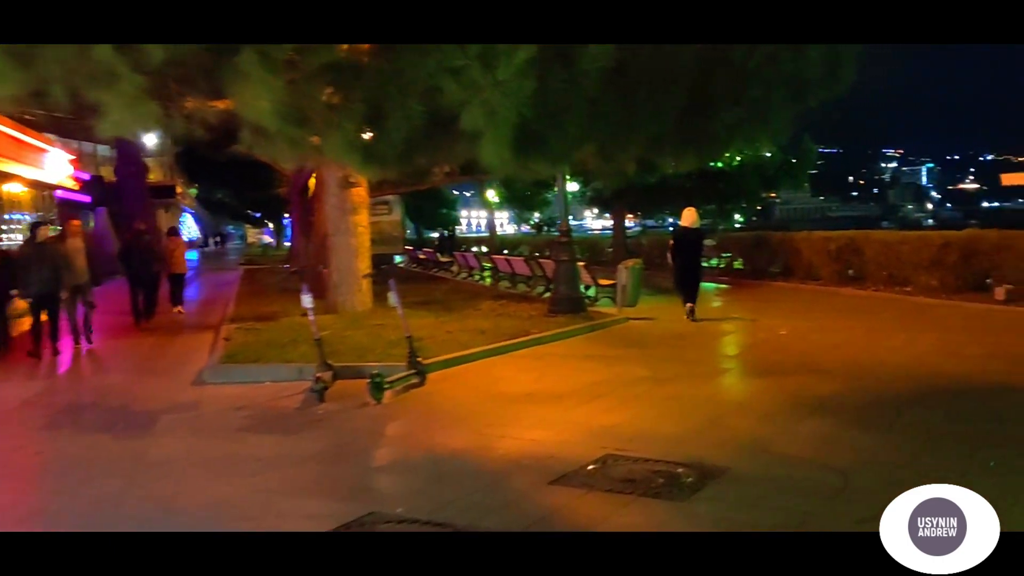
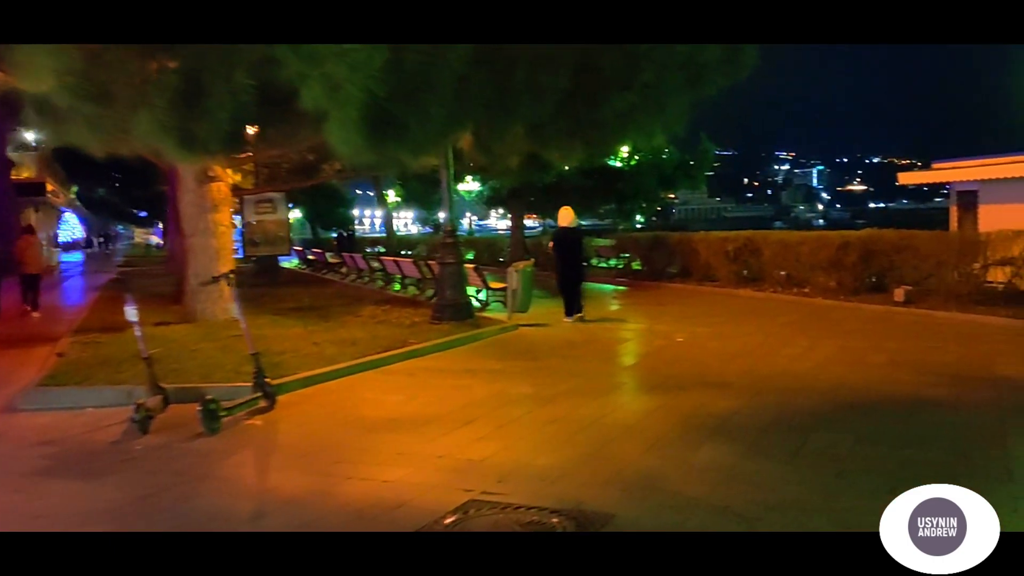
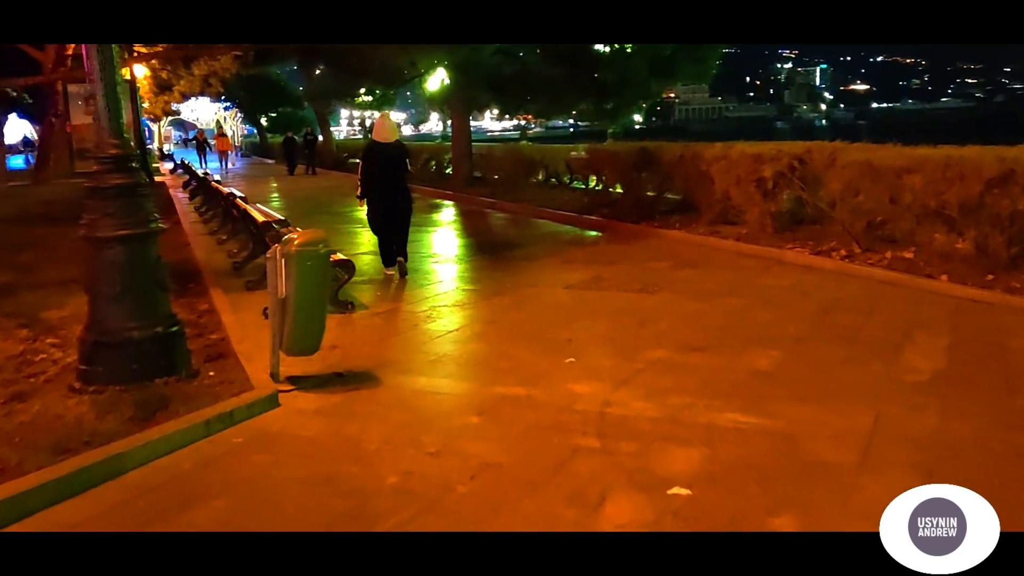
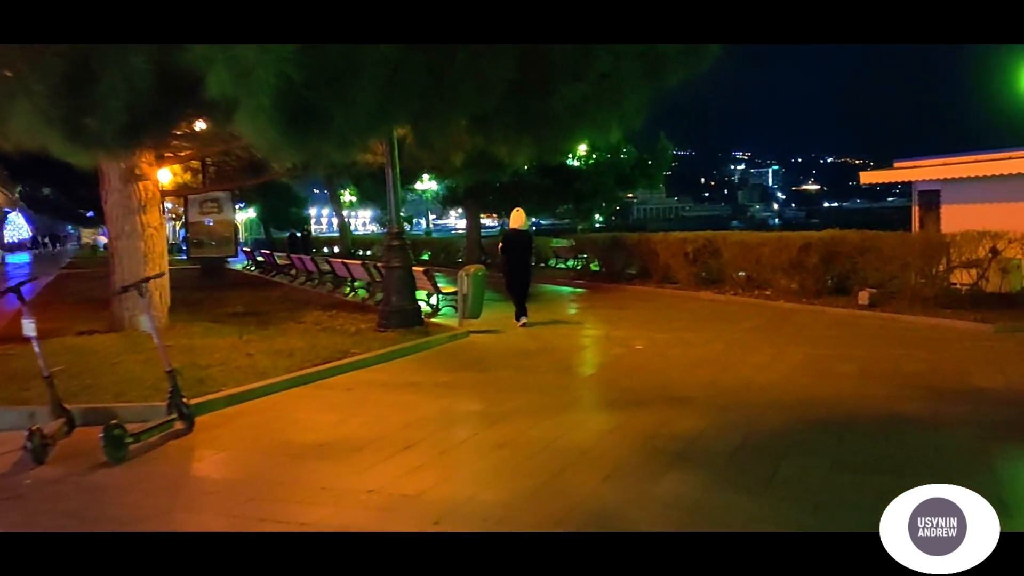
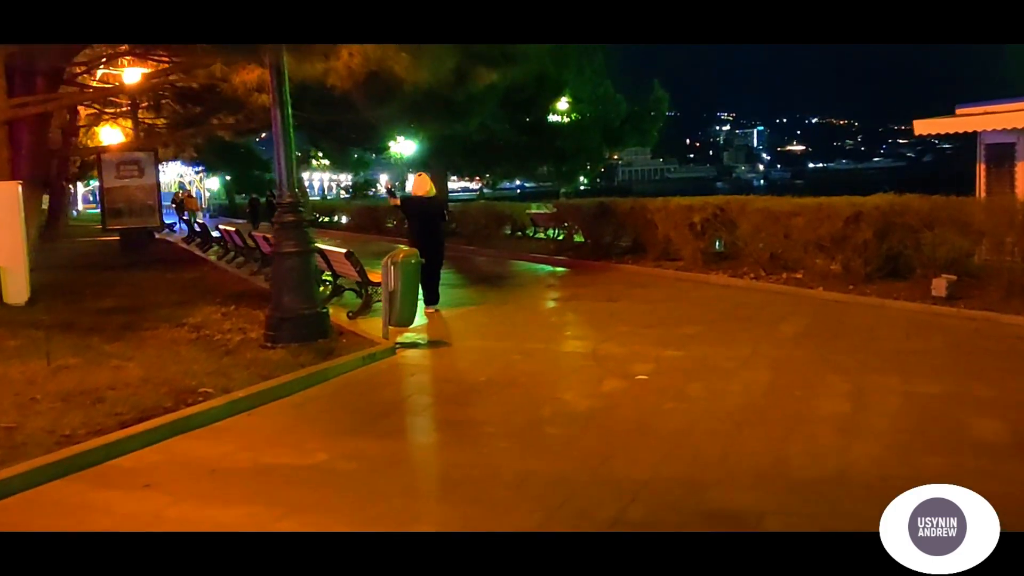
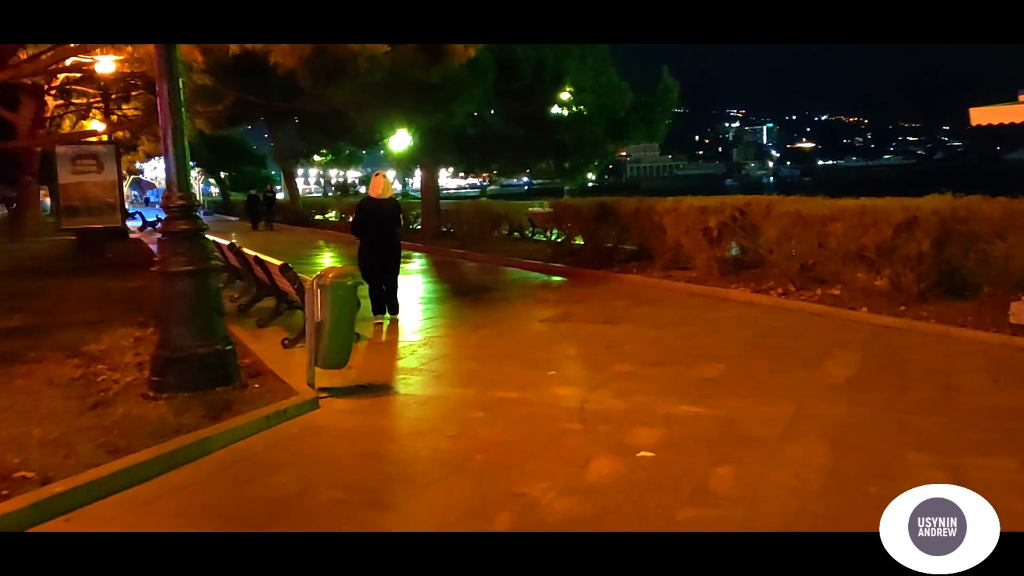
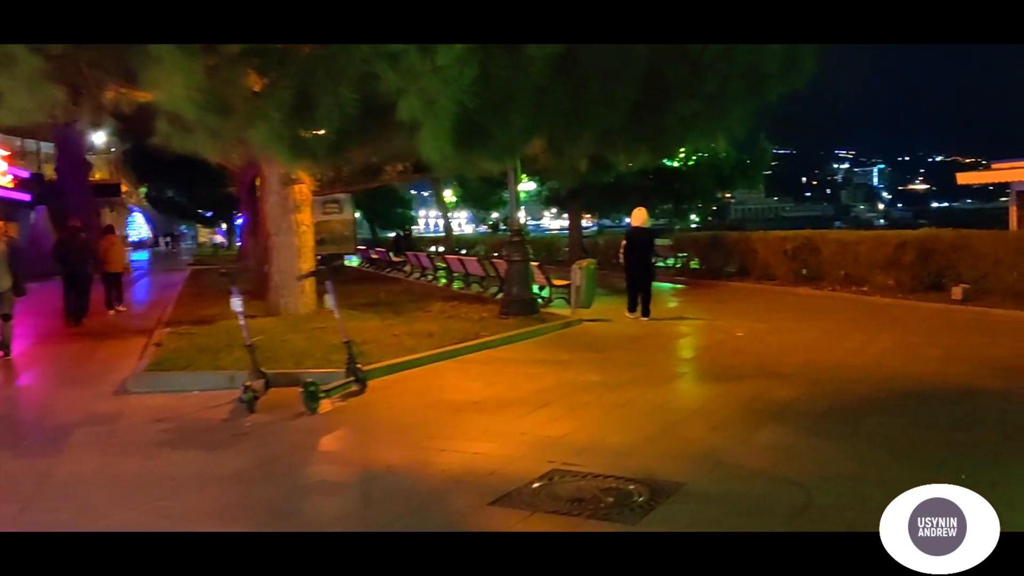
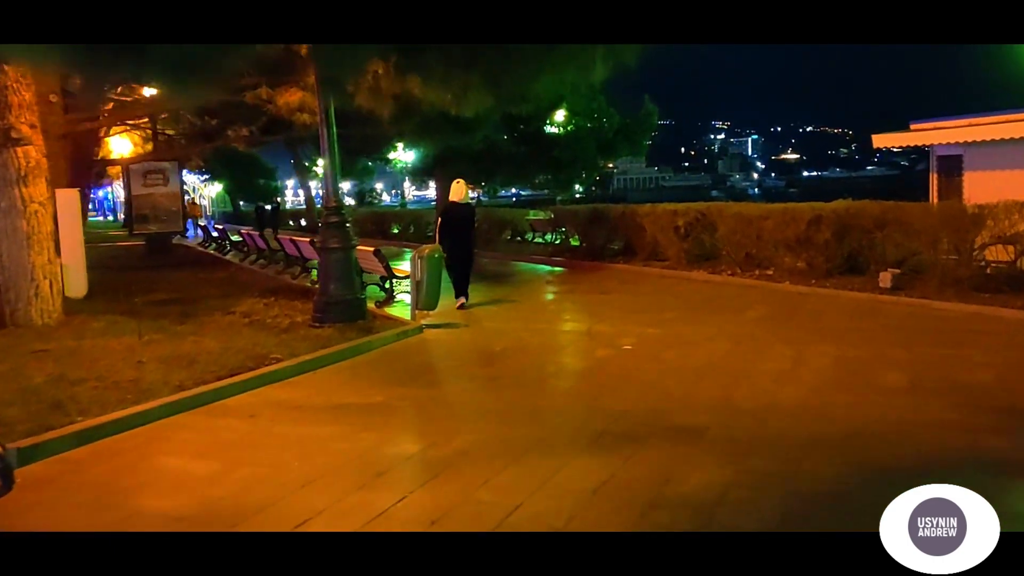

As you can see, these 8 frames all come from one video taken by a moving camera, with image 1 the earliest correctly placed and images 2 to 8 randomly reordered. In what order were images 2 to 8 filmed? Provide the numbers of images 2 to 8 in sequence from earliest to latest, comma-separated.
7, 2, 4, 8, 5, 6, 3
